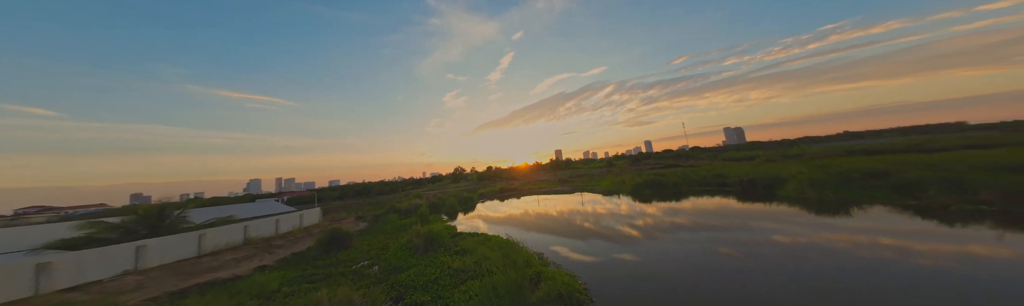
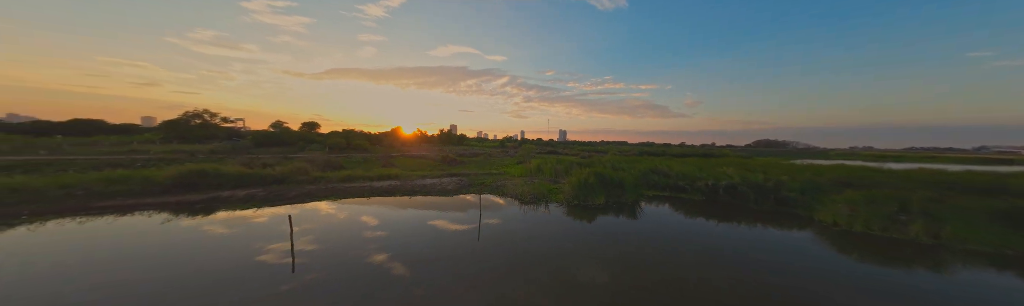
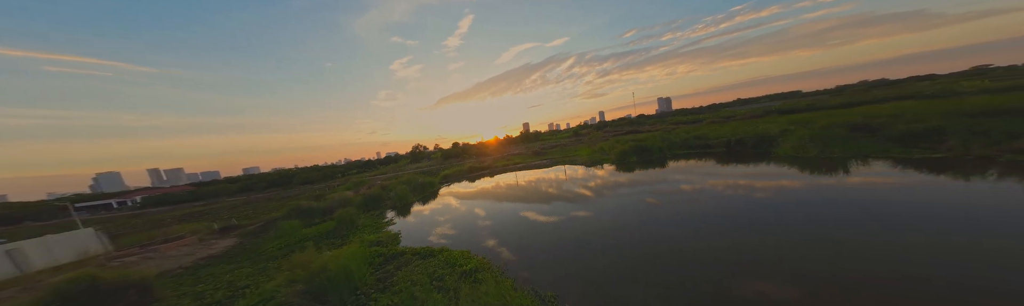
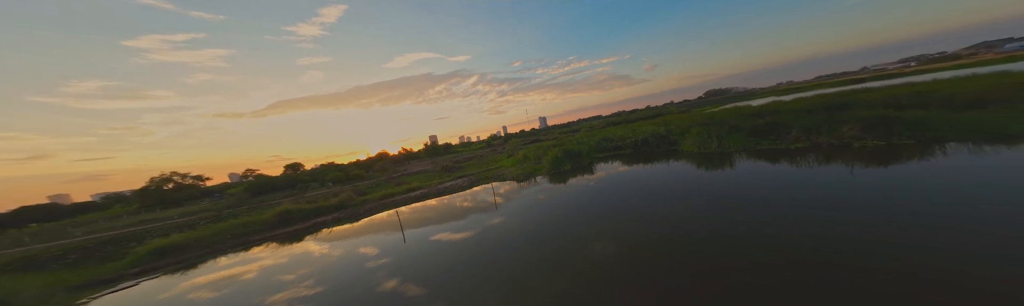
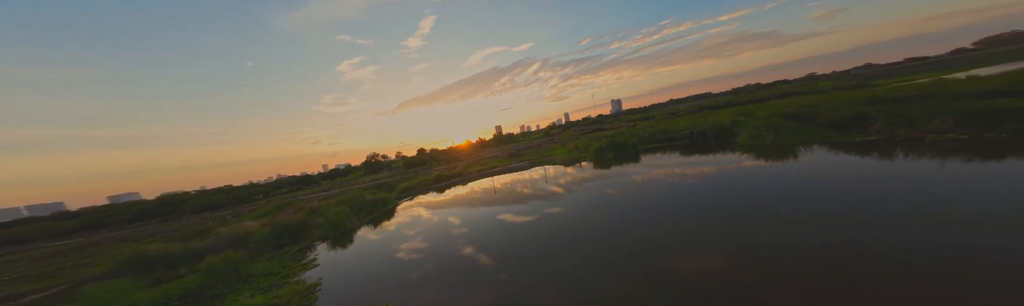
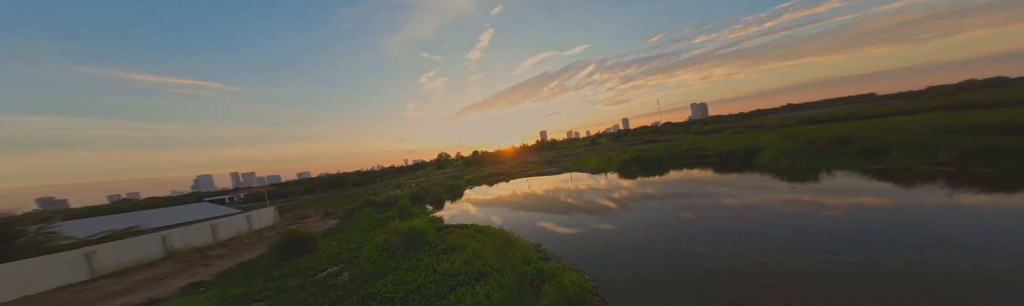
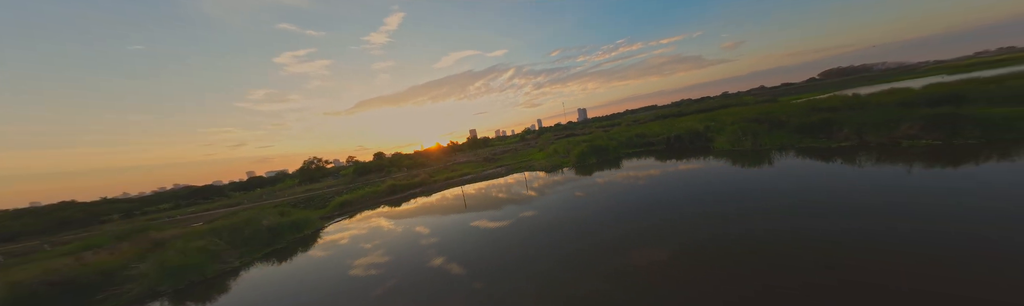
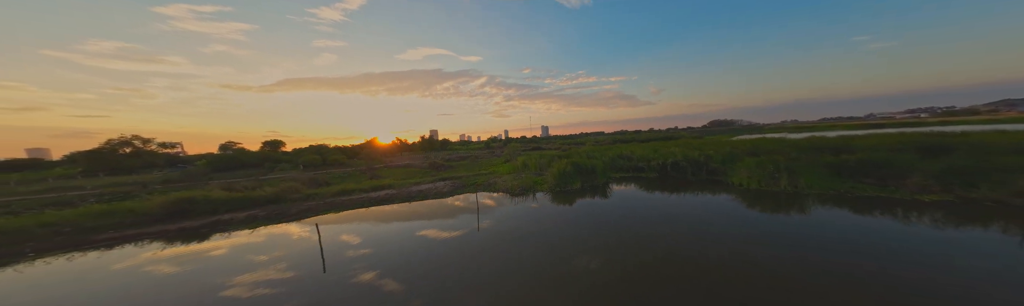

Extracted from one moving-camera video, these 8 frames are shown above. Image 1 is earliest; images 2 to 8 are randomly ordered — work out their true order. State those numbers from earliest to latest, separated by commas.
6, 3, 5, 7, 4, 8, 2
